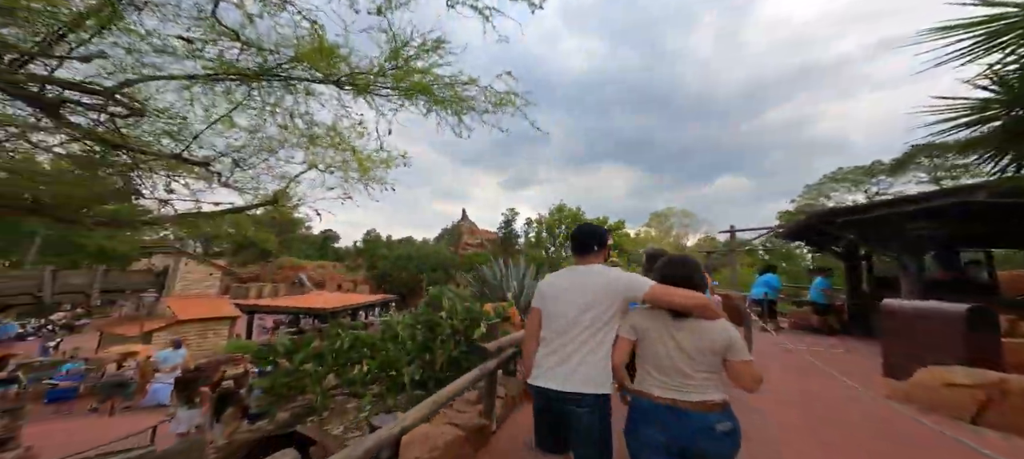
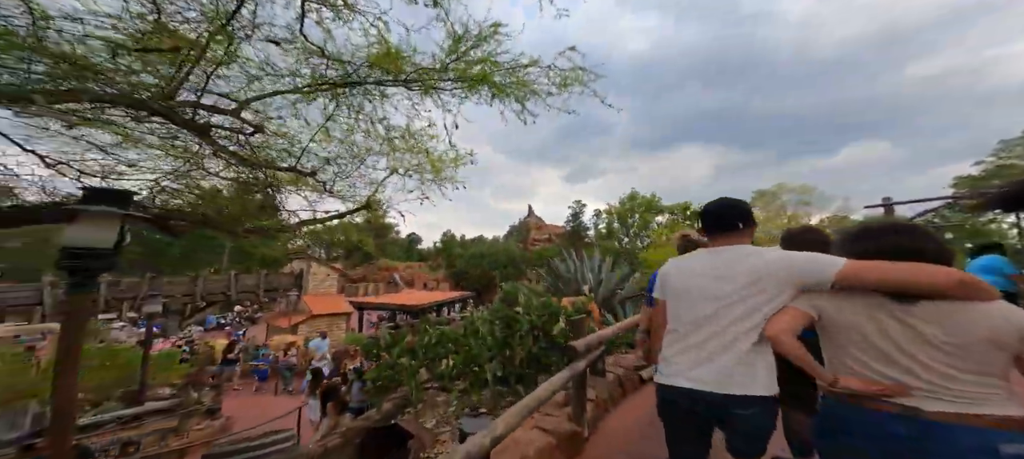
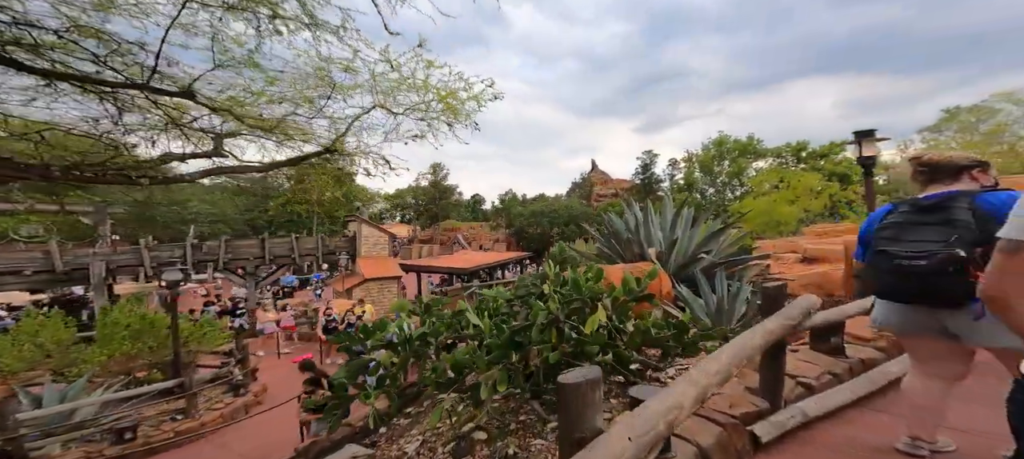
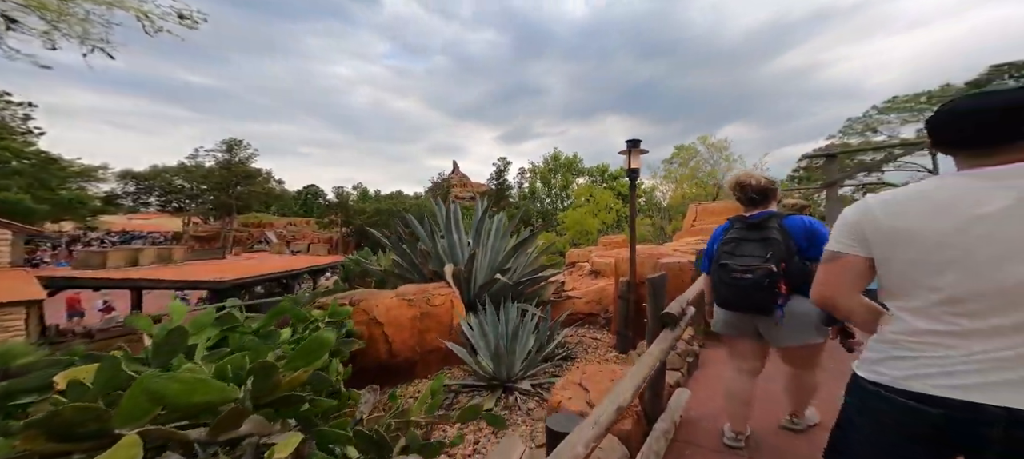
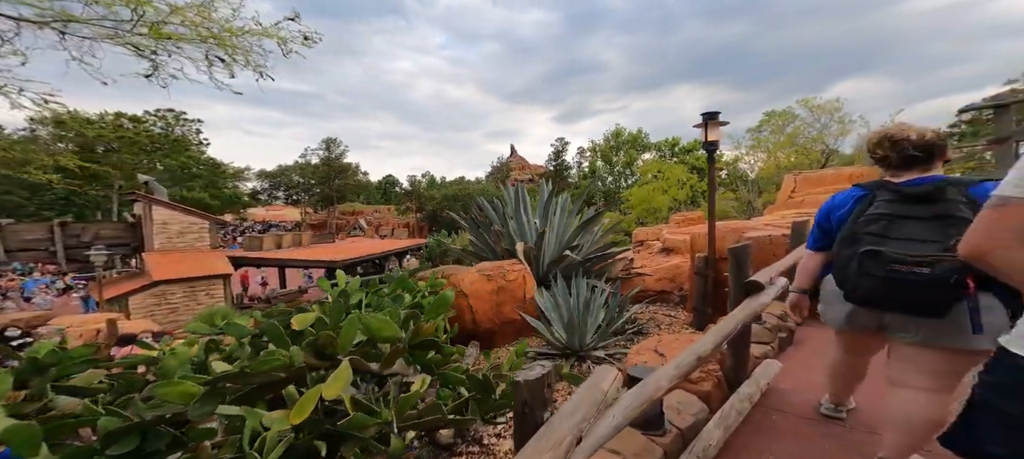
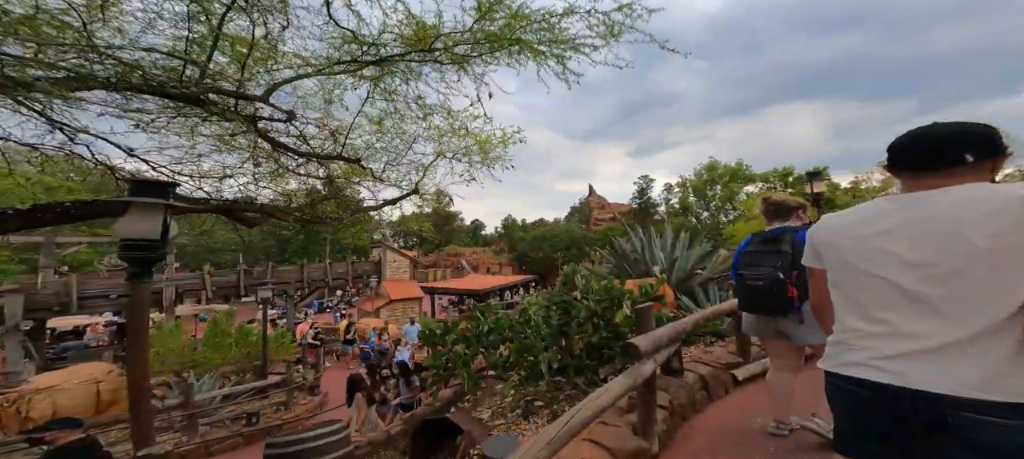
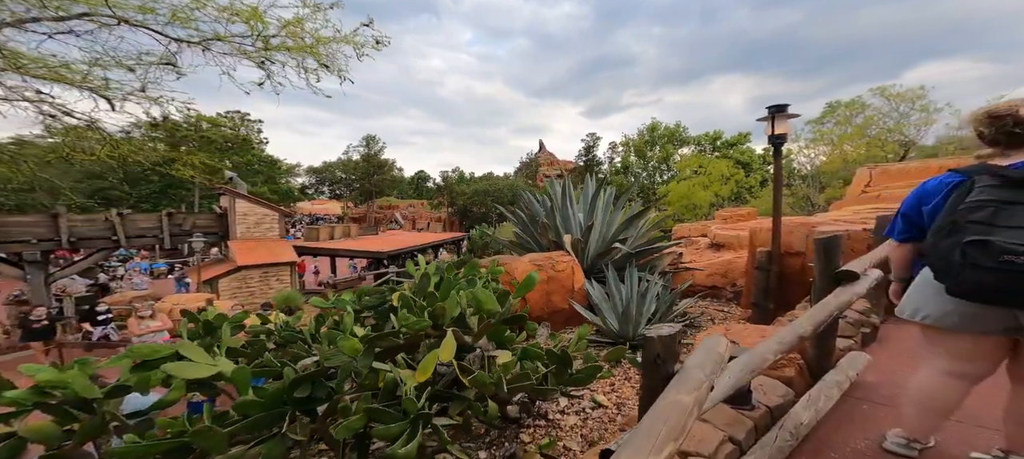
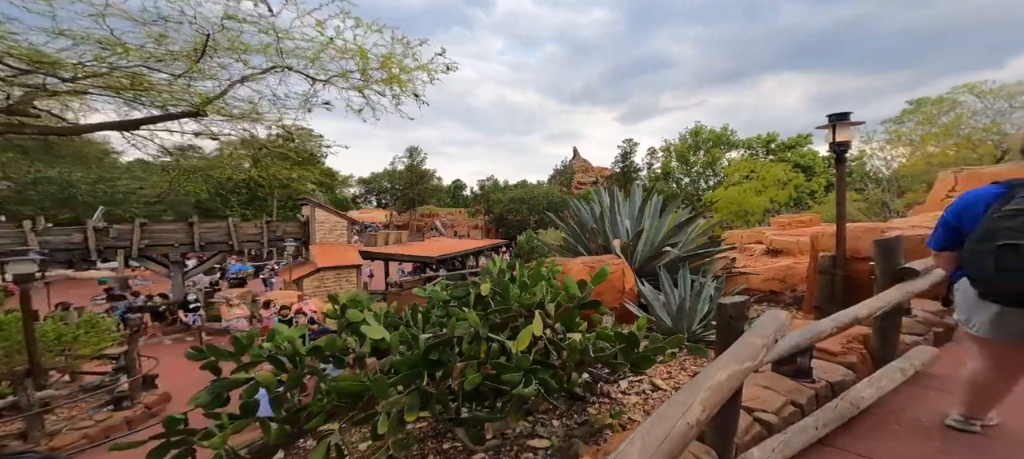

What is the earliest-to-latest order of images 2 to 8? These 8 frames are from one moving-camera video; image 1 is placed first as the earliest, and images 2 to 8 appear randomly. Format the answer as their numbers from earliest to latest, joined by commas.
2, 6, 3, 8, 7, 5, 4
